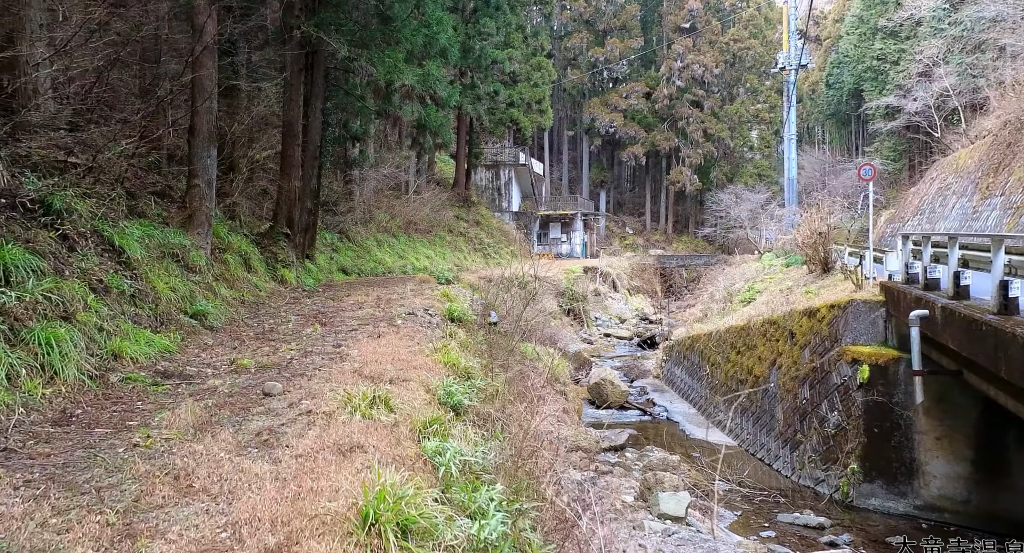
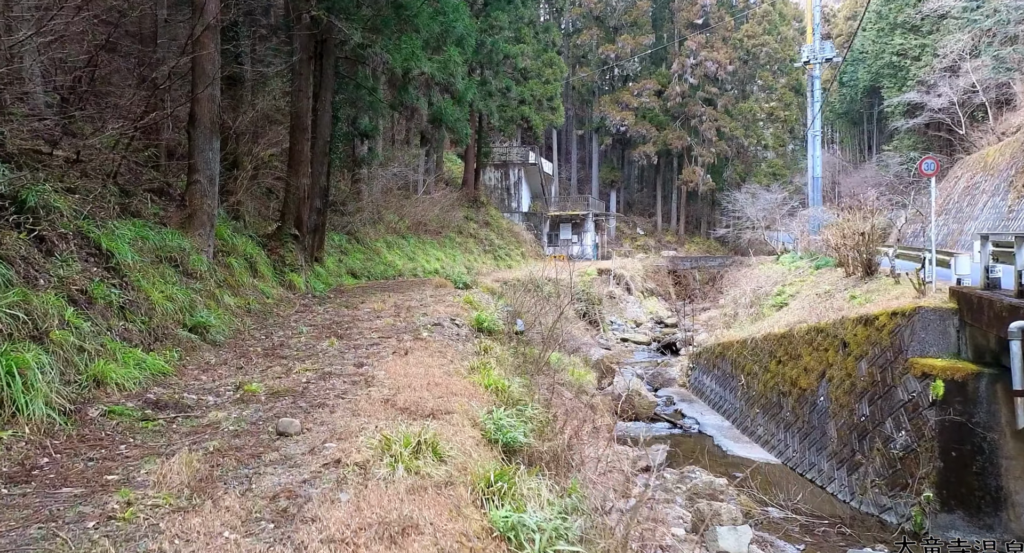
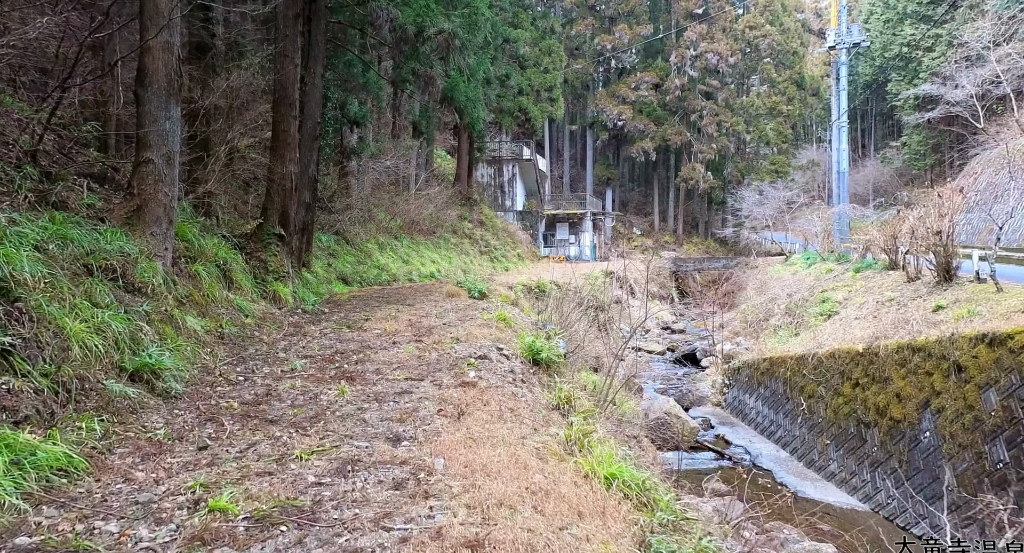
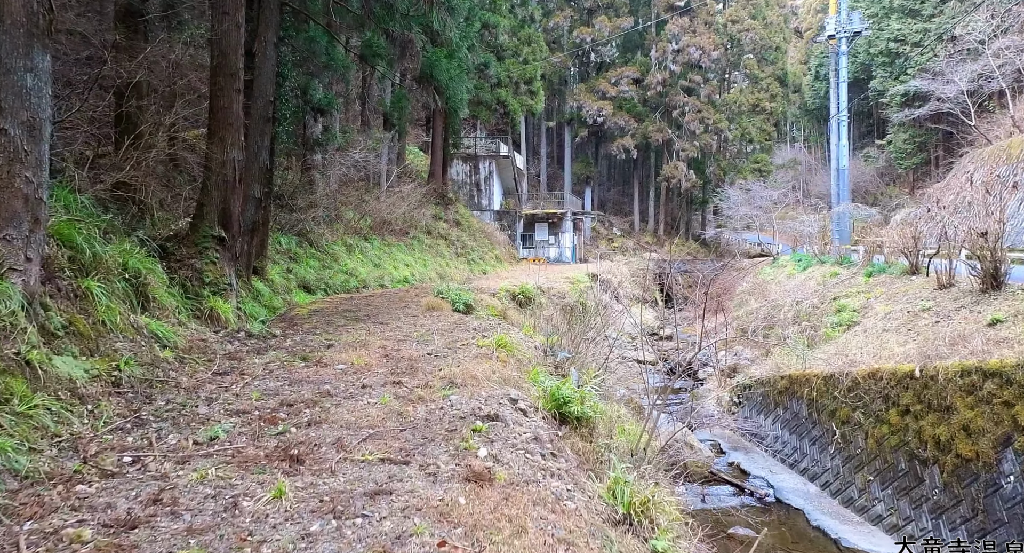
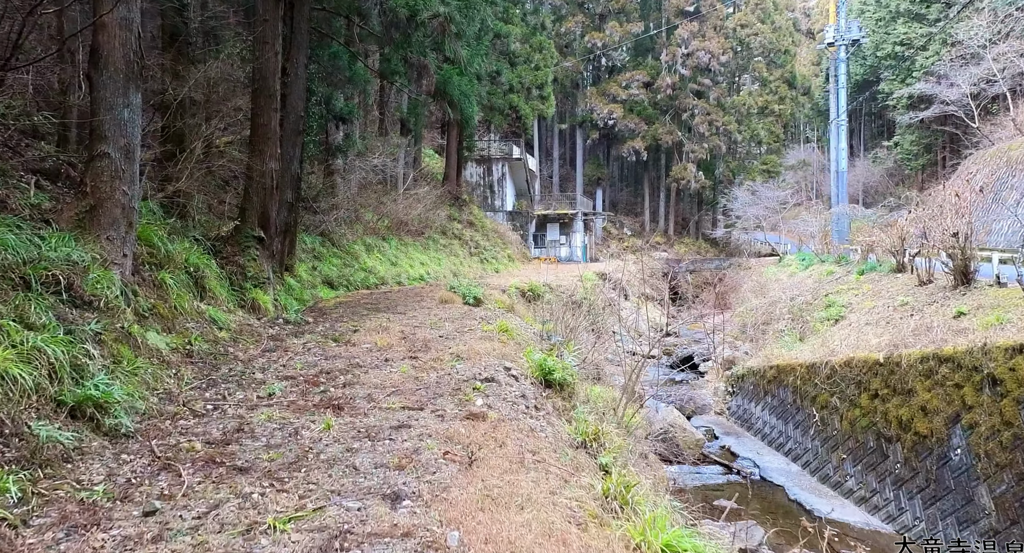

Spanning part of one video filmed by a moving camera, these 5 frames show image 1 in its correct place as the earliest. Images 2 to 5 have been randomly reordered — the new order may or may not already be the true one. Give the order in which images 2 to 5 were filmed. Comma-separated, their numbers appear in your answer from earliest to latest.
2, 3, 5, 4
